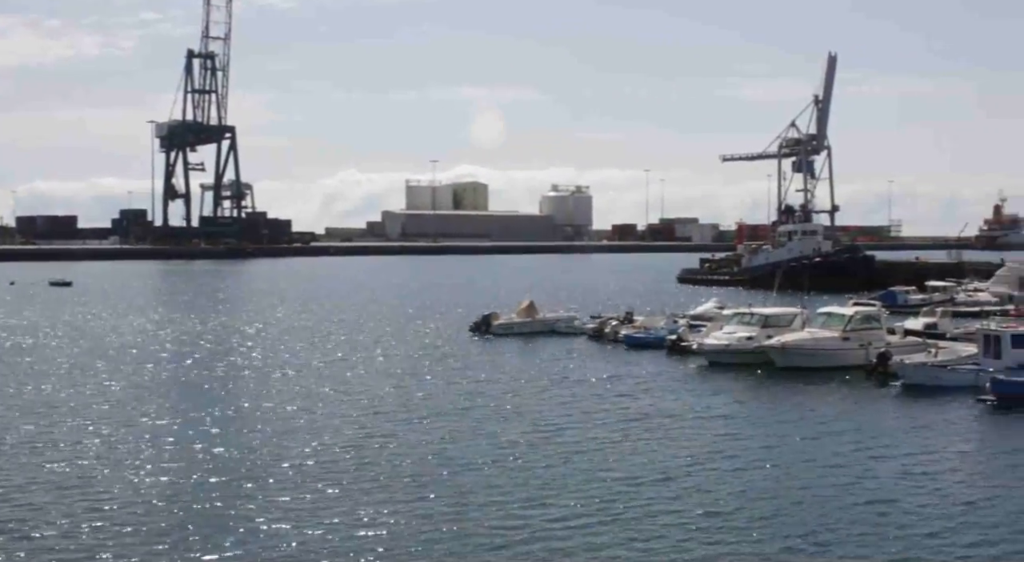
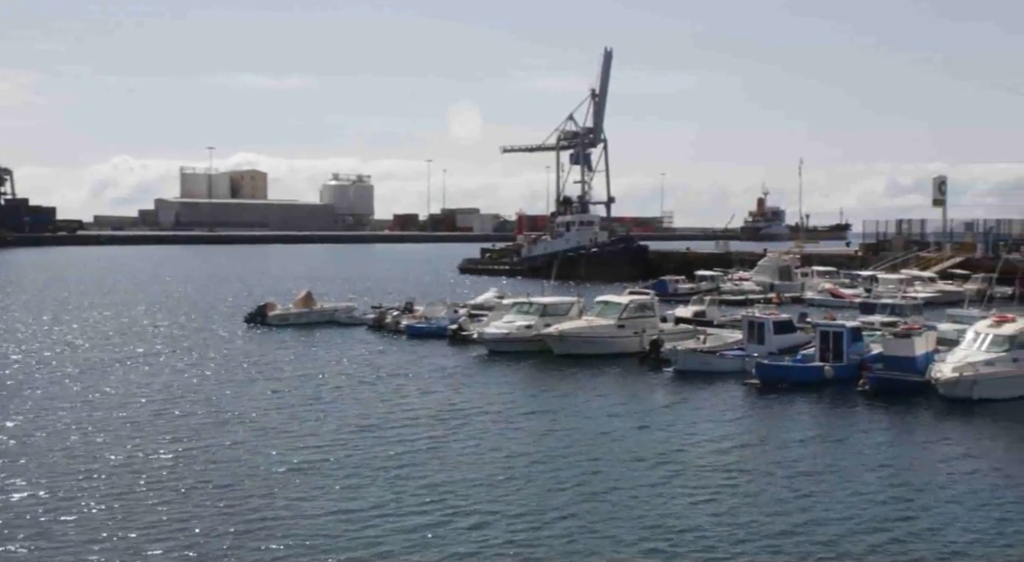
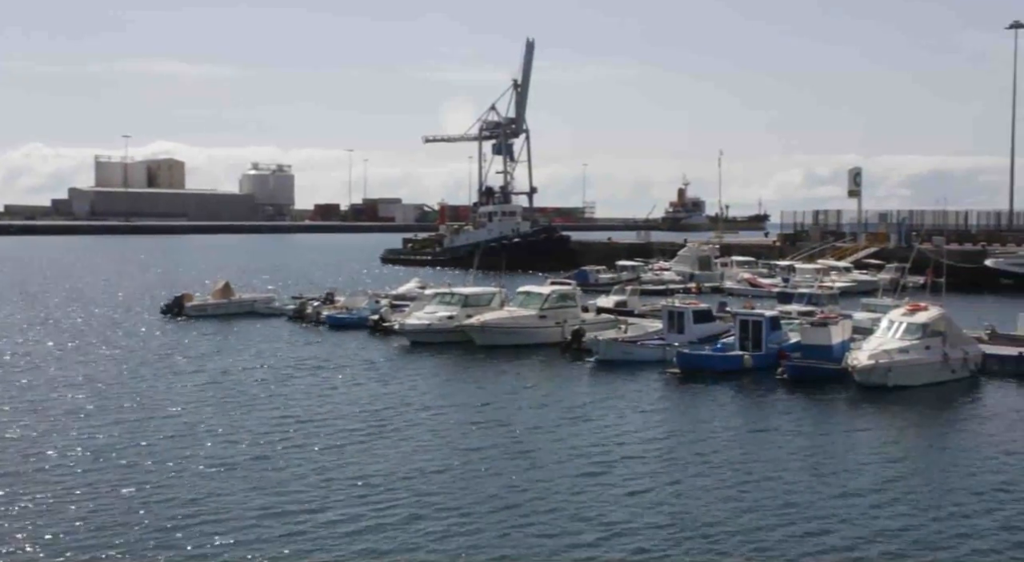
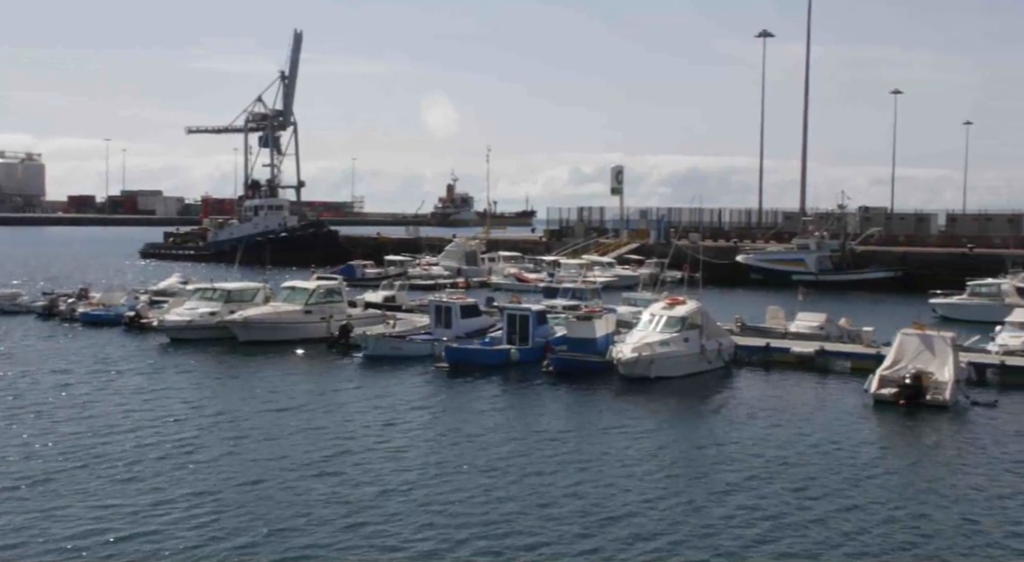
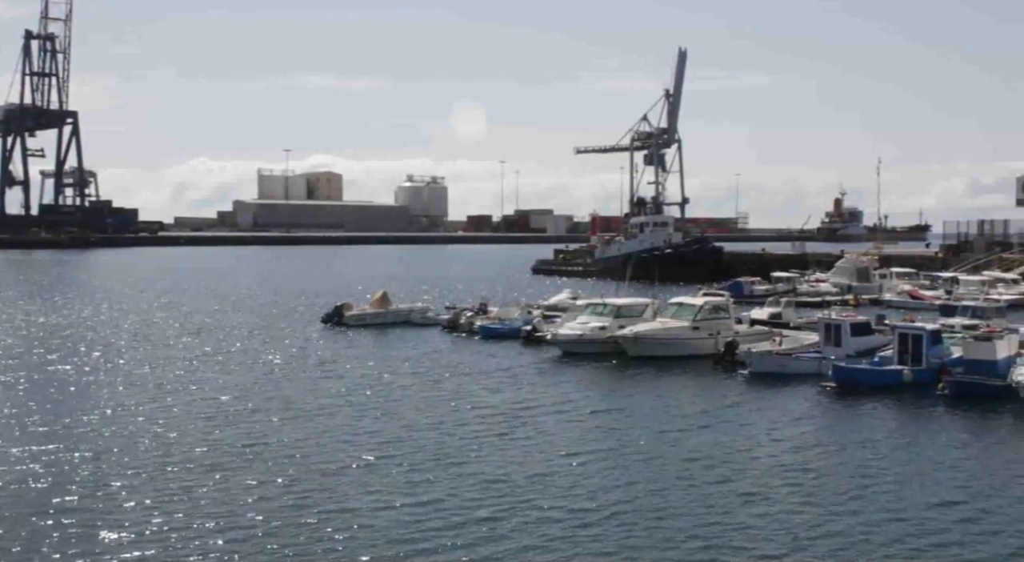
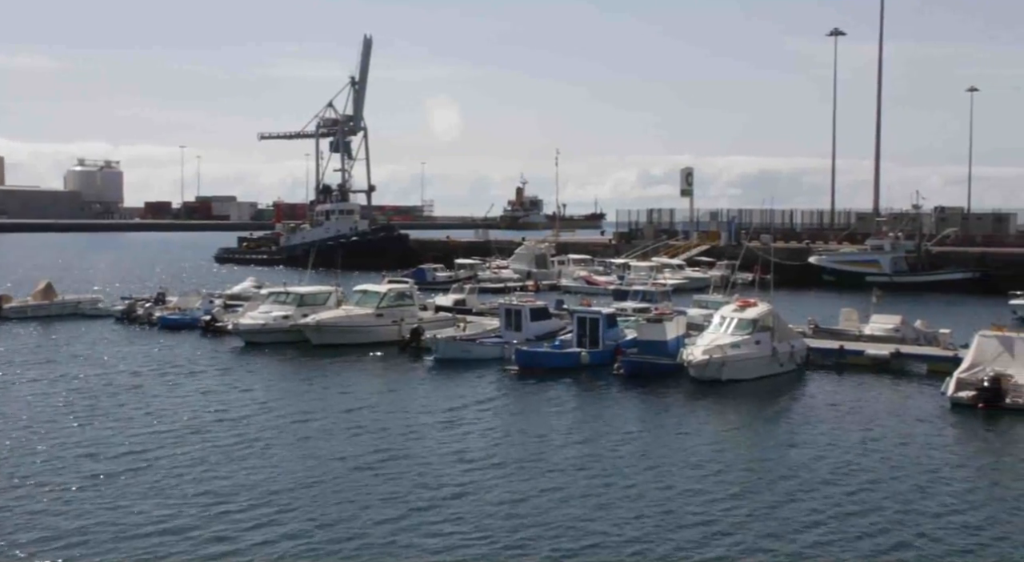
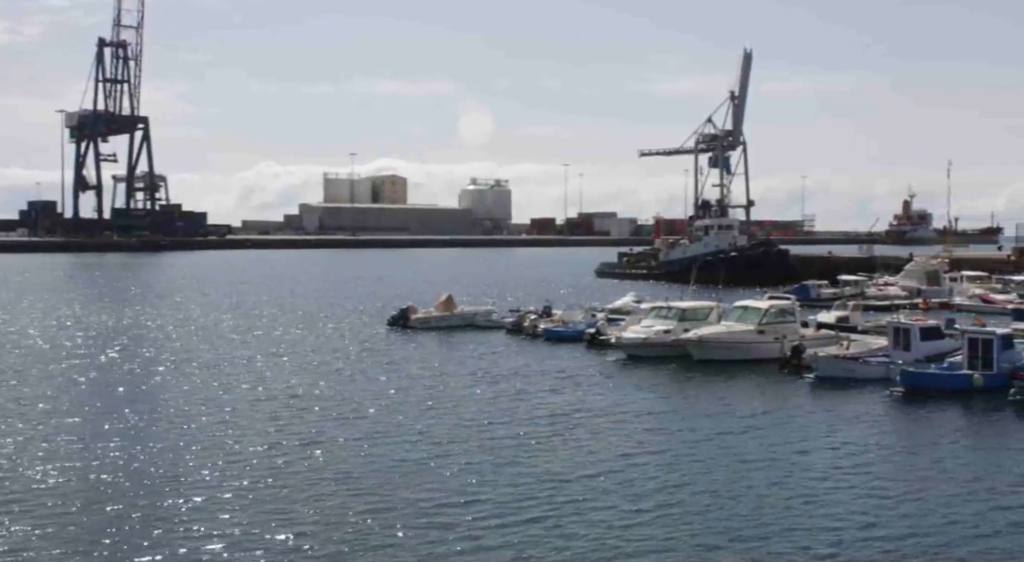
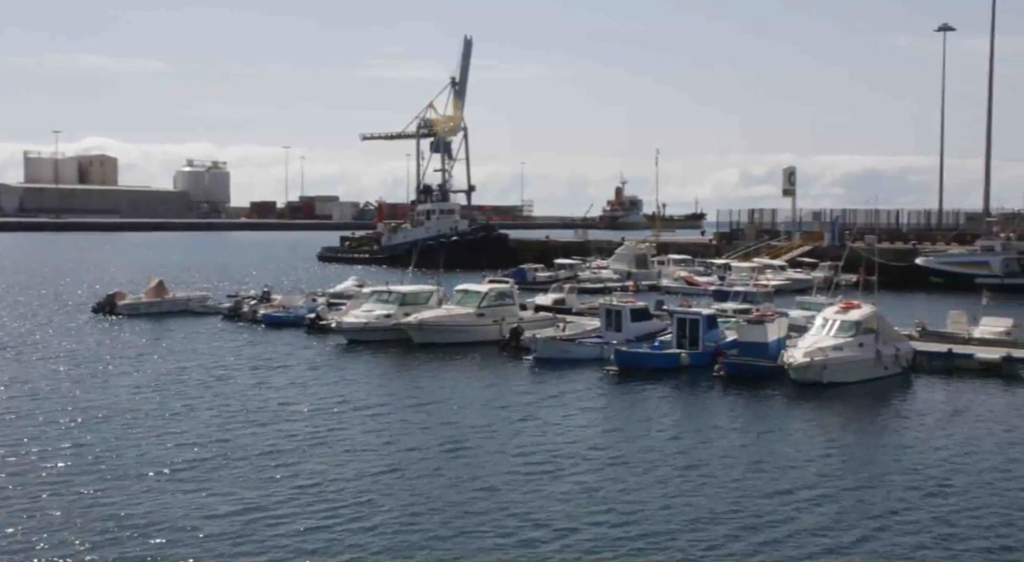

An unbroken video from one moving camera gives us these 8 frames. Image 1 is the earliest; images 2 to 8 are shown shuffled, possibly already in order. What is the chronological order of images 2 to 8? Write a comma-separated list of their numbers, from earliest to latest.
7, 5, 2, 3, 8, 6, 4
